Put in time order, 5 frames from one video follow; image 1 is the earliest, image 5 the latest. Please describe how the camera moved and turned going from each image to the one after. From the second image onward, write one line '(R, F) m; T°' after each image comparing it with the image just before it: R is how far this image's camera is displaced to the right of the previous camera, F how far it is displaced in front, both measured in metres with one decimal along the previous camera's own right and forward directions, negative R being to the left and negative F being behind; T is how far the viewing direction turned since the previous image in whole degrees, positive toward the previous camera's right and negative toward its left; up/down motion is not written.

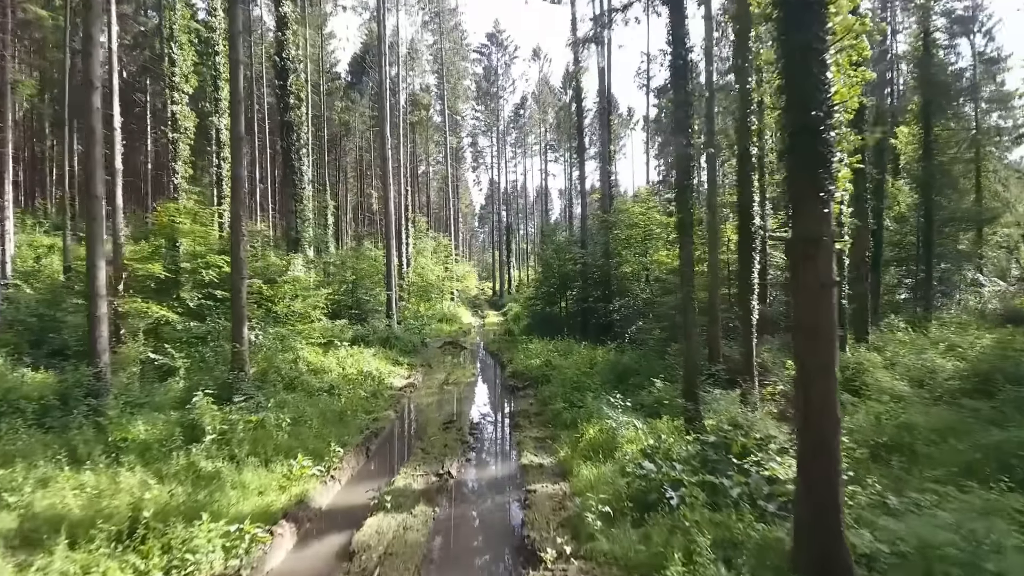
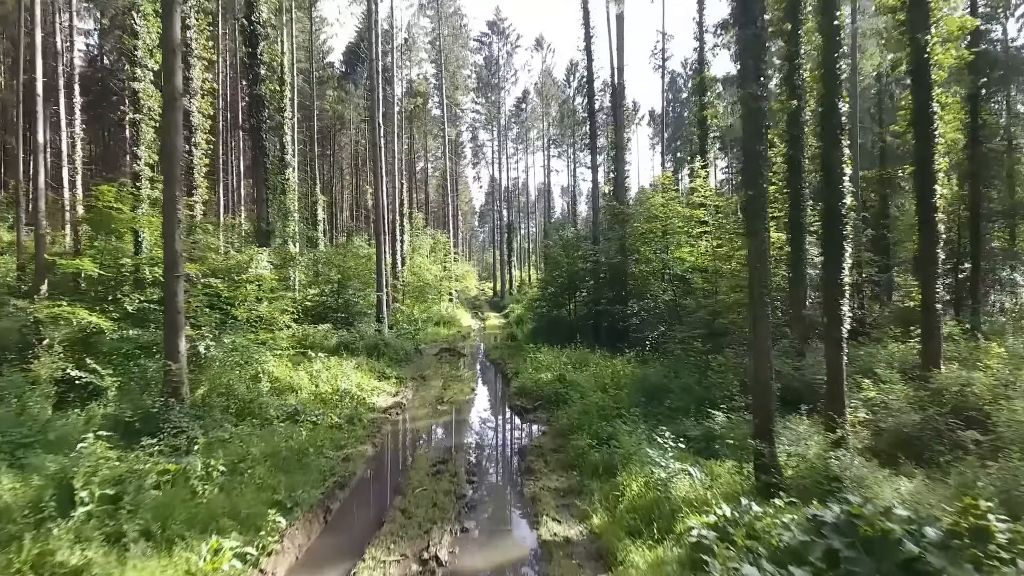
(-0.1, +2.2) m; 0°
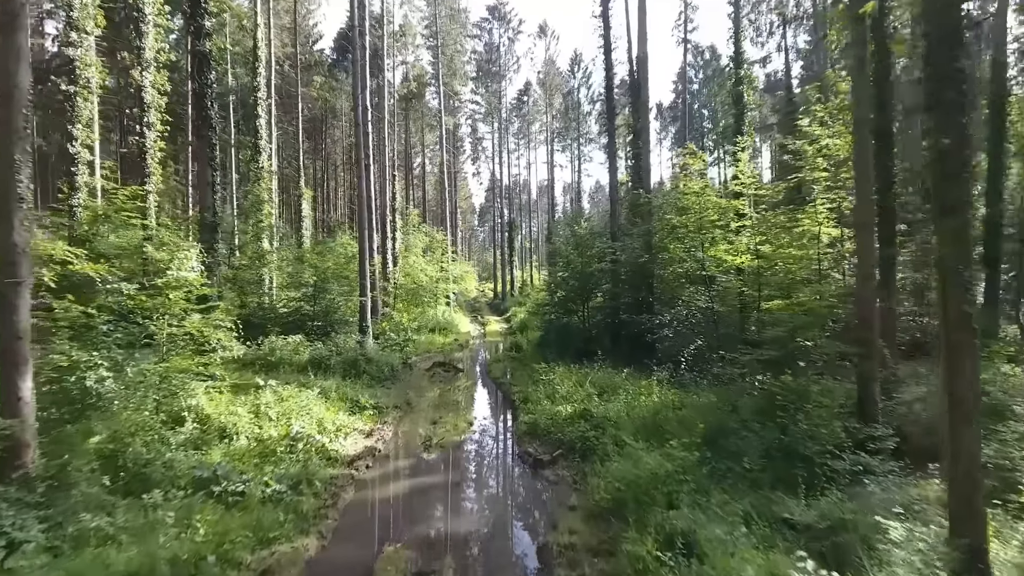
(-0.1, +2.8) m; 0°
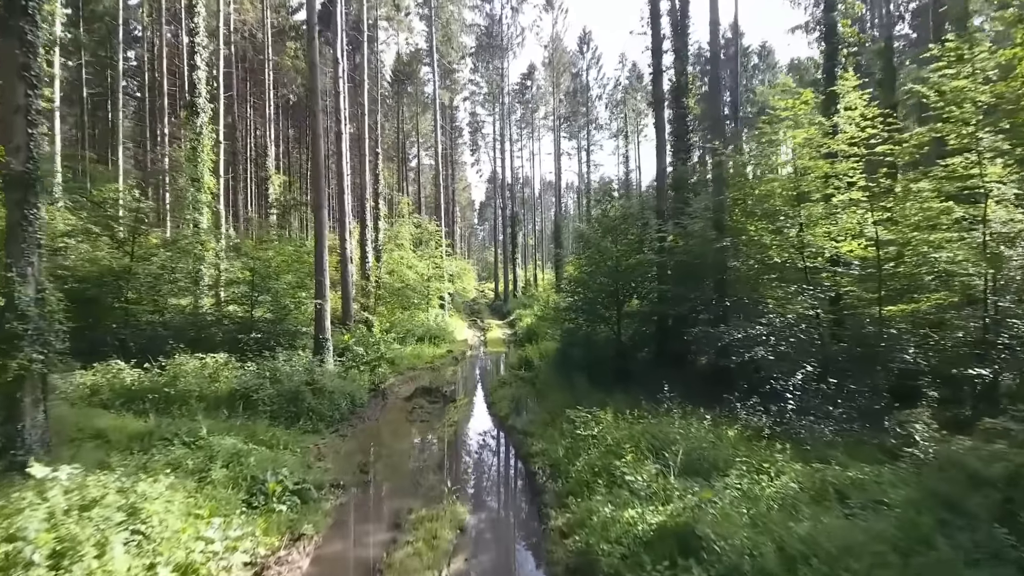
(-0.2, +4.6) m; 0°
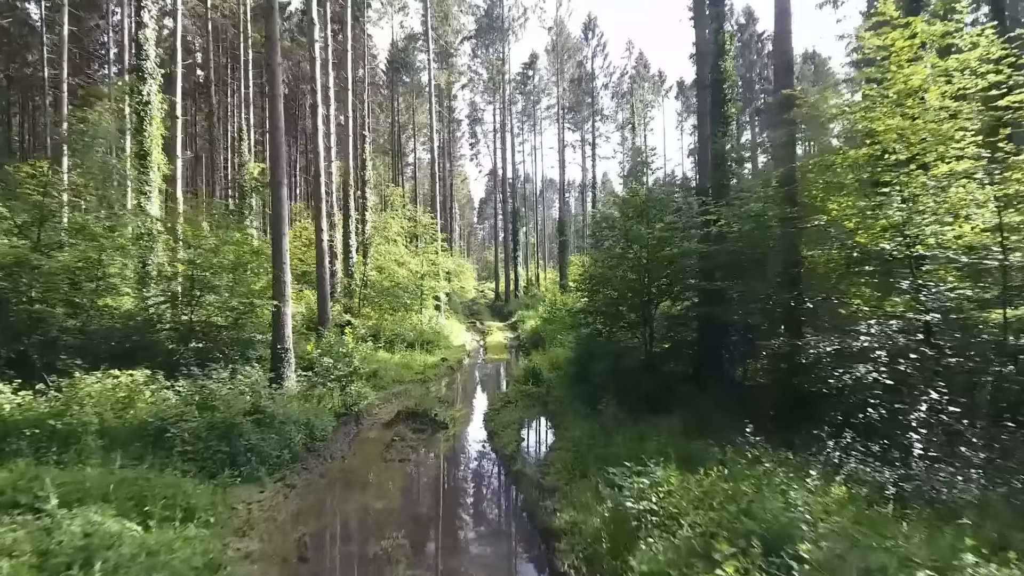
(-0.1, +2.5) m; 0°
